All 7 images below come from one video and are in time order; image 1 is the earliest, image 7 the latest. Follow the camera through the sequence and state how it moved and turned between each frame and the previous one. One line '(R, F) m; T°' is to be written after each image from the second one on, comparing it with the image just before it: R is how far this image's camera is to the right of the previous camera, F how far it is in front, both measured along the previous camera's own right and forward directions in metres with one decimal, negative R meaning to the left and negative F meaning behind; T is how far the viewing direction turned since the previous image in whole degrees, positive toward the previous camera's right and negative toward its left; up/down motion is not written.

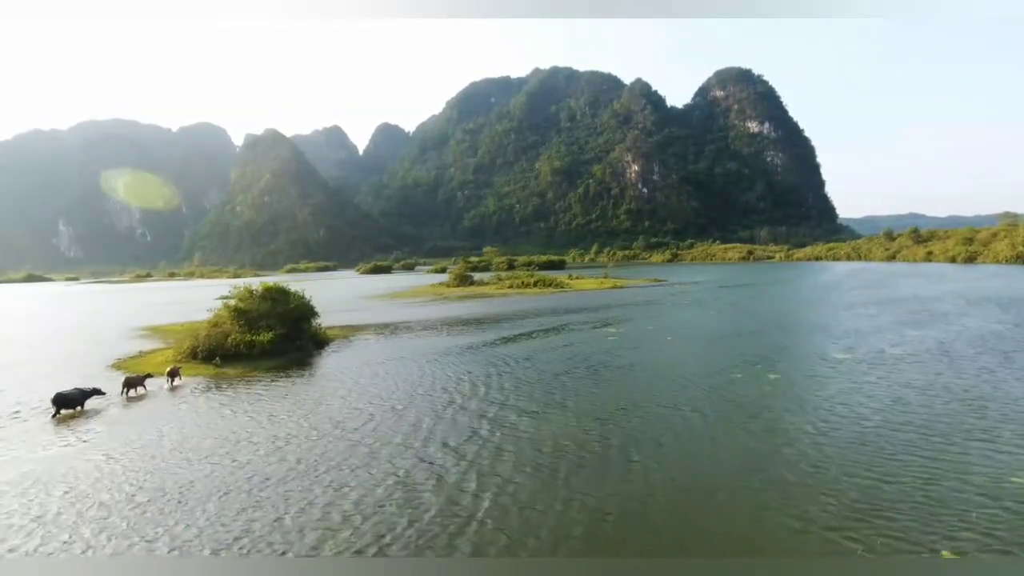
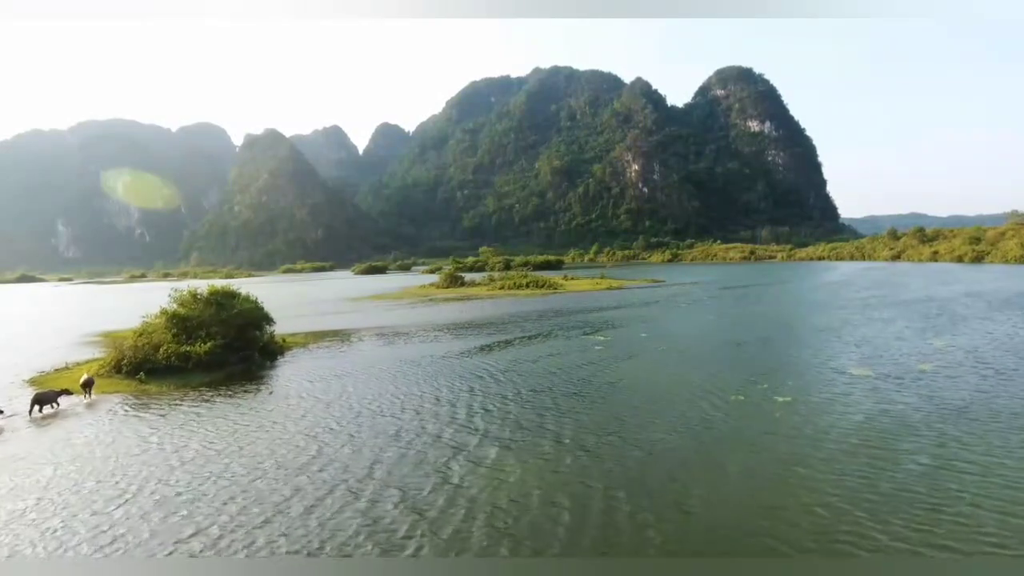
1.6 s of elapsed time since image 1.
(+0.7, +1.9) m; 0°
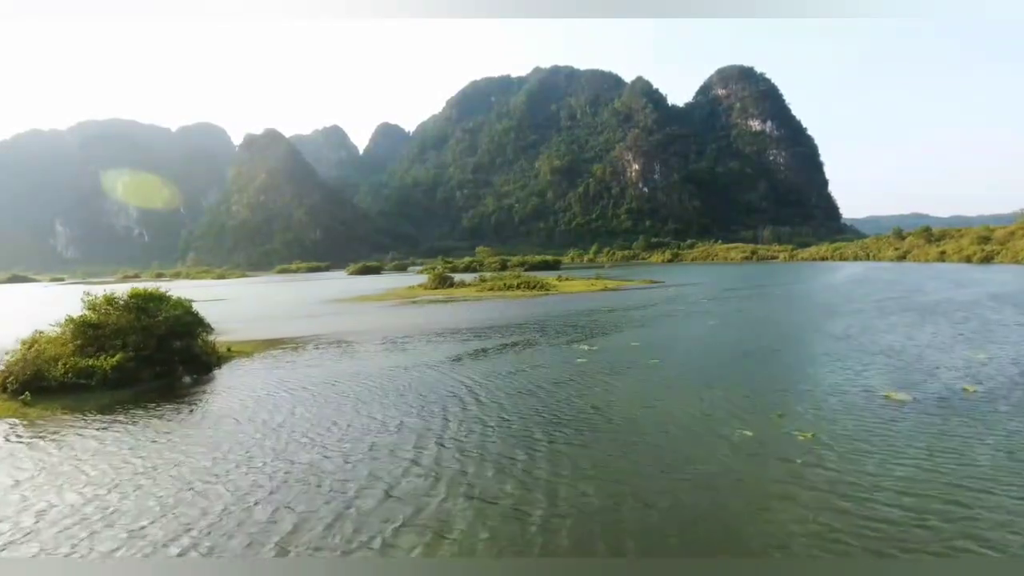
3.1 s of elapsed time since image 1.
(+0.7, +2.2) m; 0°
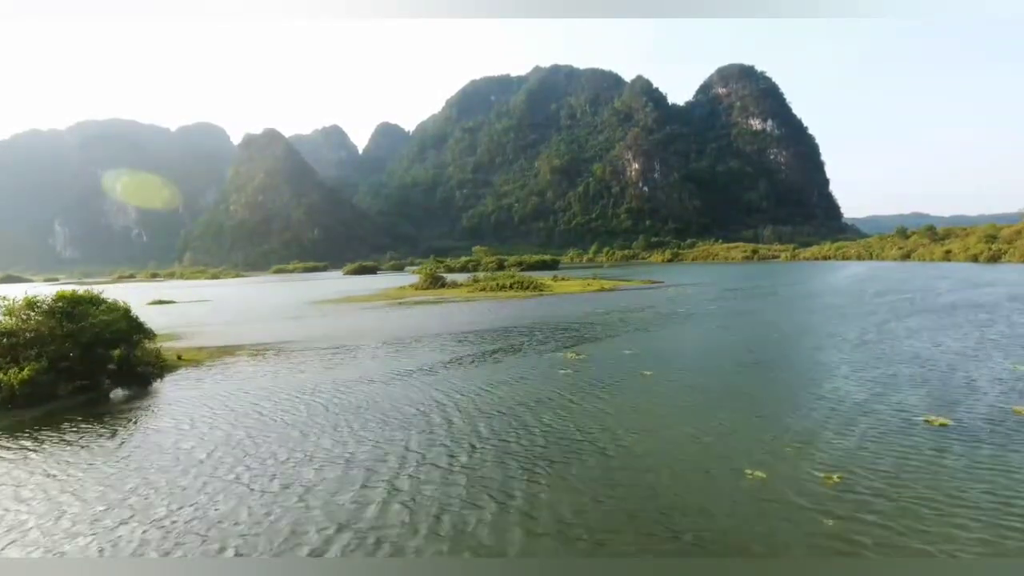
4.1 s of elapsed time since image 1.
(+0.5, +1.6) m; 0°
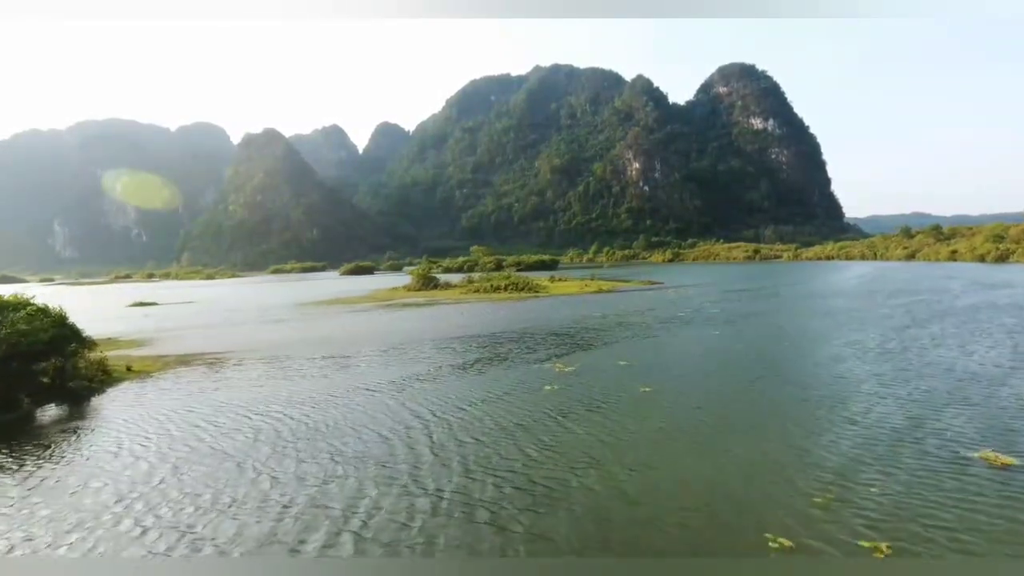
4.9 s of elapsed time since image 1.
(+0.4, +1.5) m; 0°
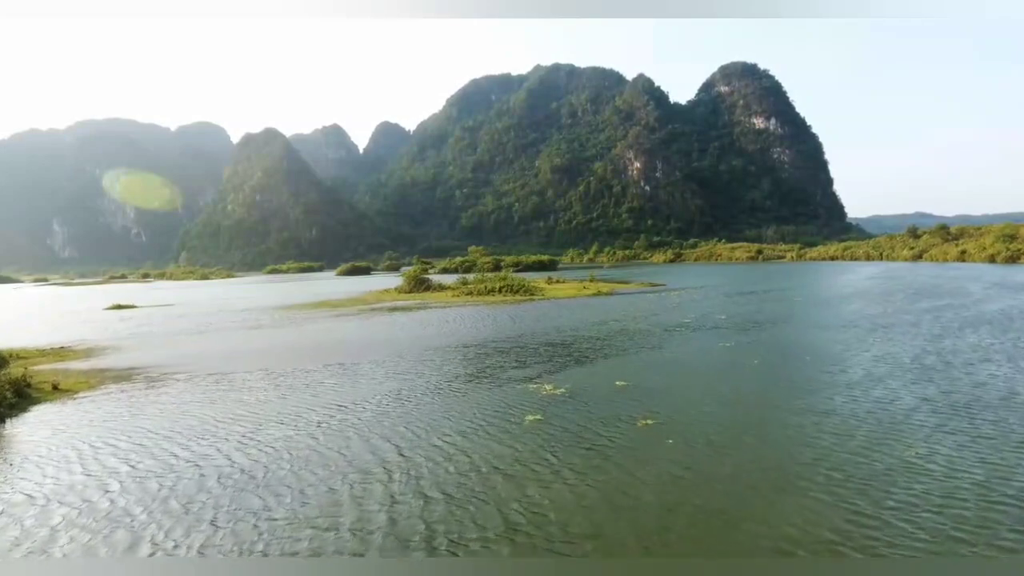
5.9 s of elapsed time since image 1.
(+0.4, +1.8) m; 0°
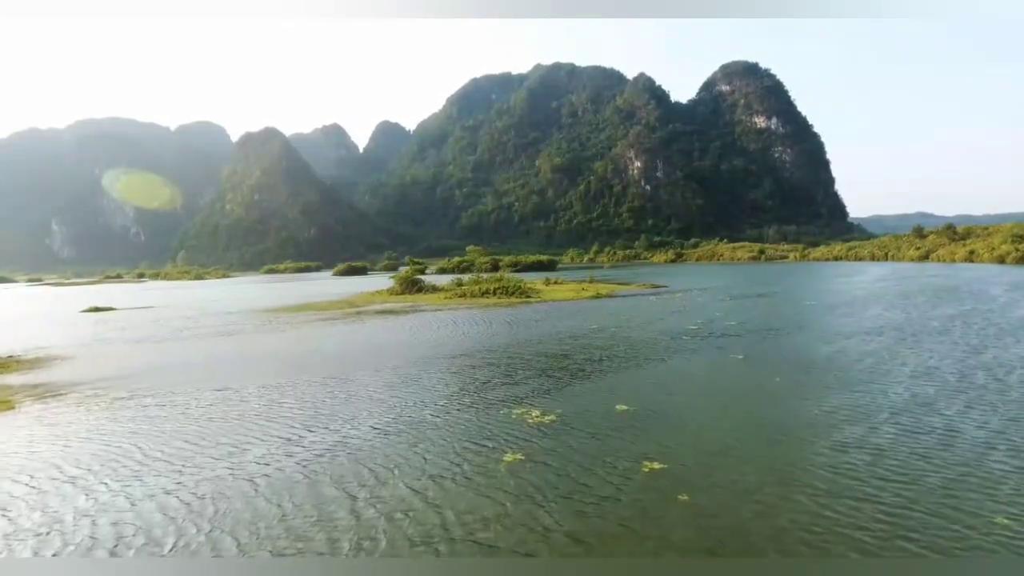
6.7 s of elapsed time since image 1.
(+0.3, +1.7) m; 0°
